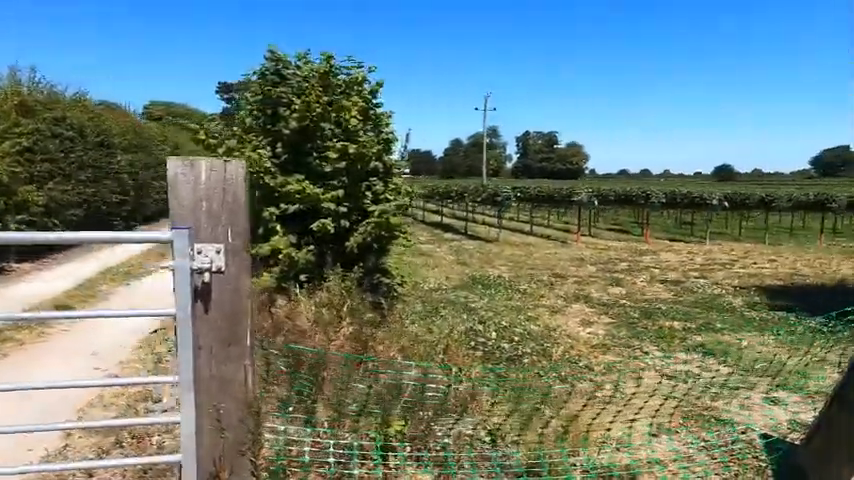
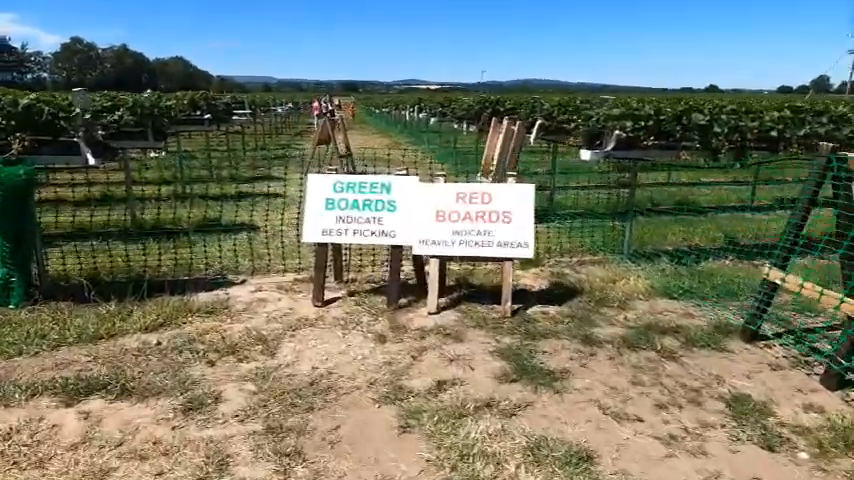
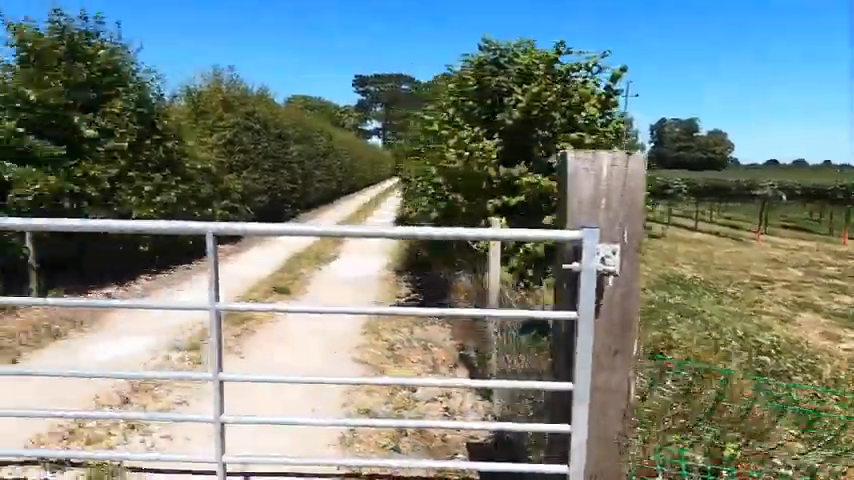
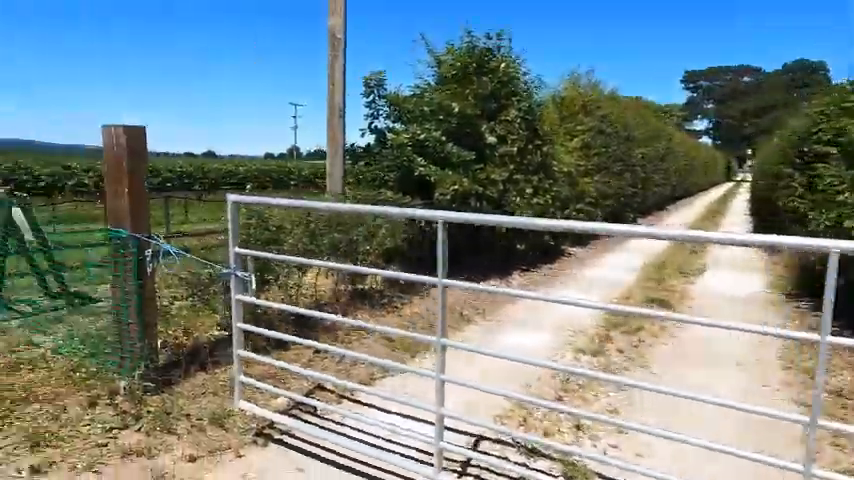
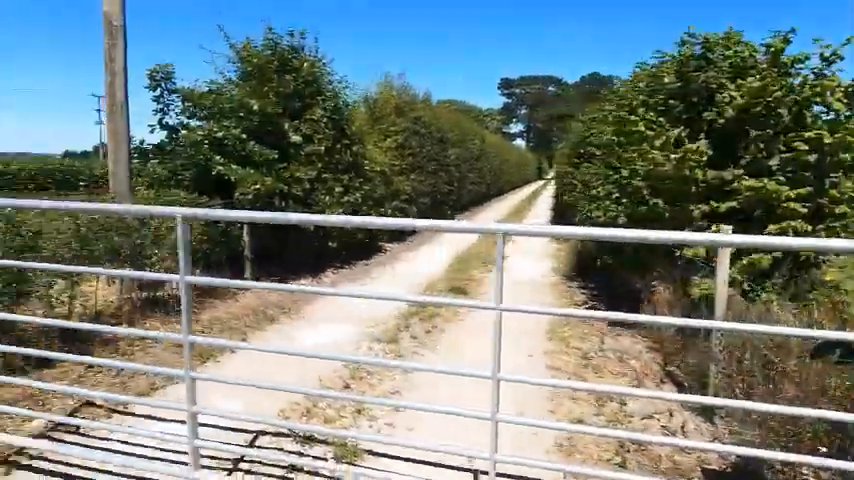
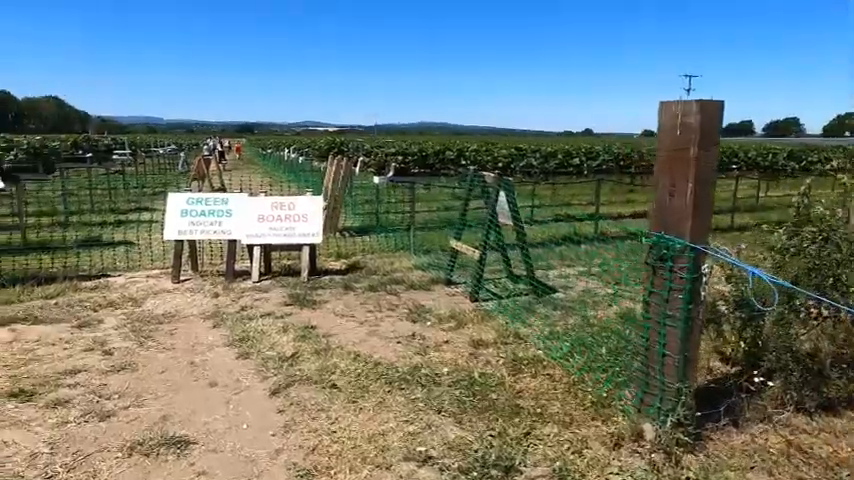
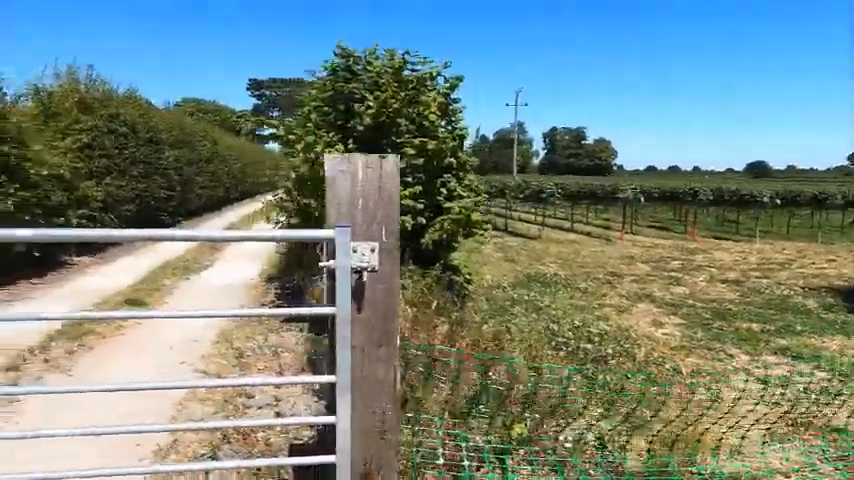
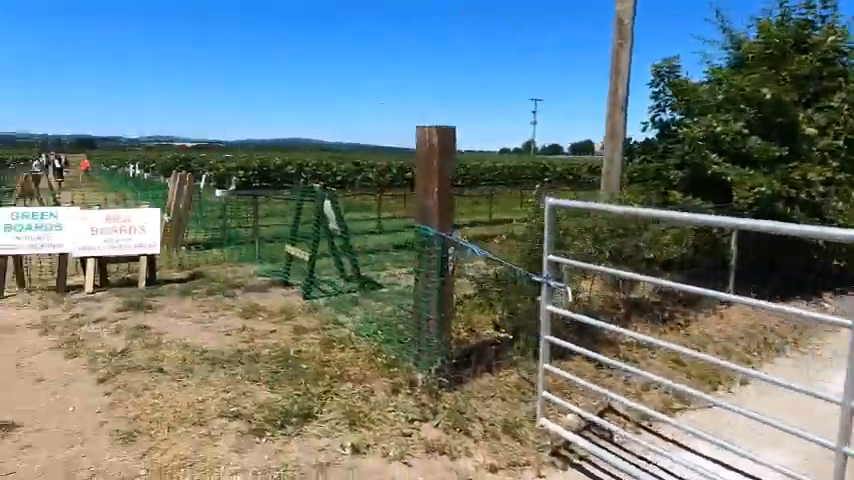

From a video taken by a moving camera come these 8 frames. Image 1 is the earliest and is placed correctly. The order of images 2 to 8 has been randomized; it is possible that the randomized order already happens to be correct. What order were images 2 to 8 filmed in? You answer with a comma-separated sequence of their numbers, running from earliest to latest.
7, 3, 5, 4, 8, 6, 2
